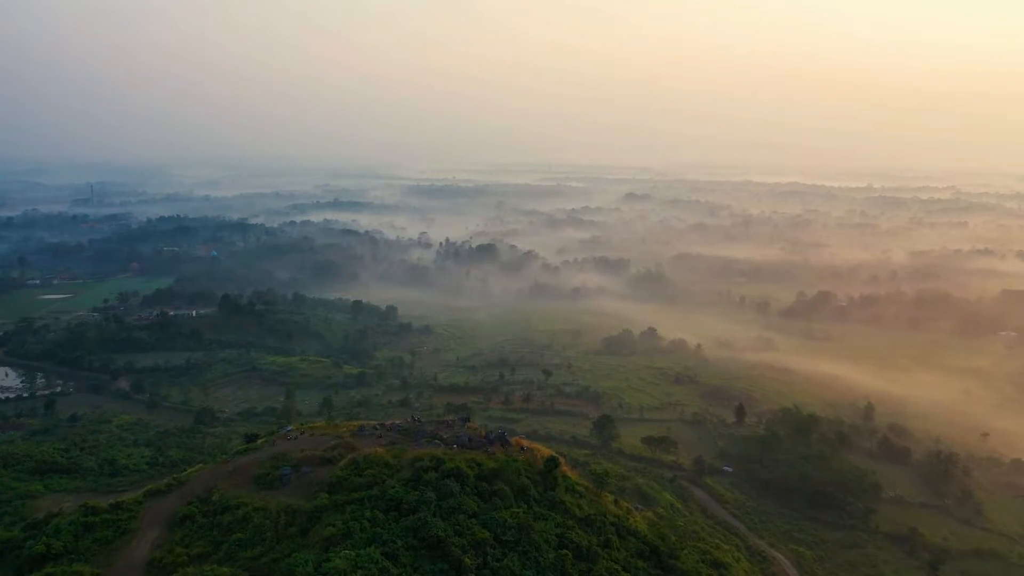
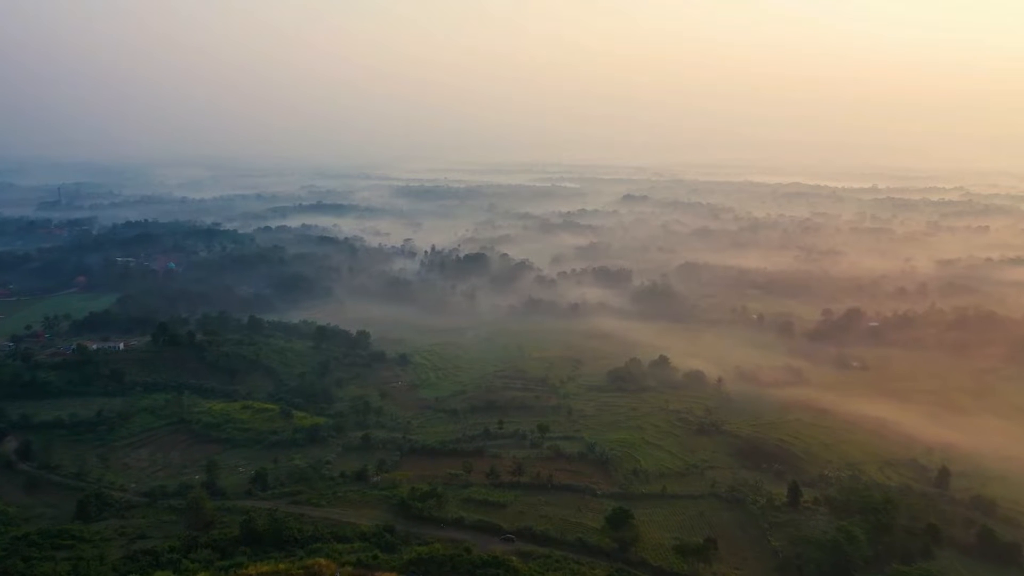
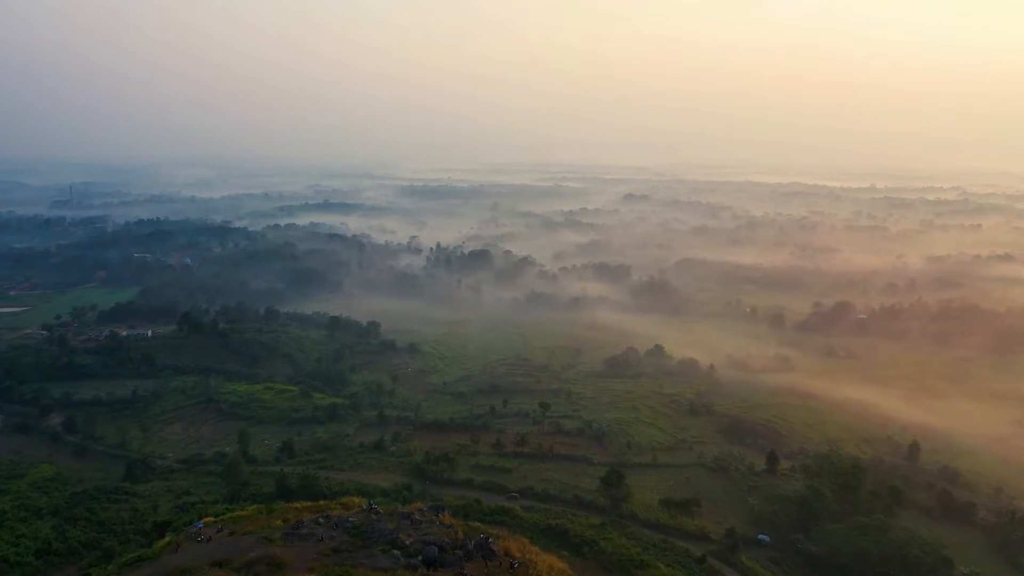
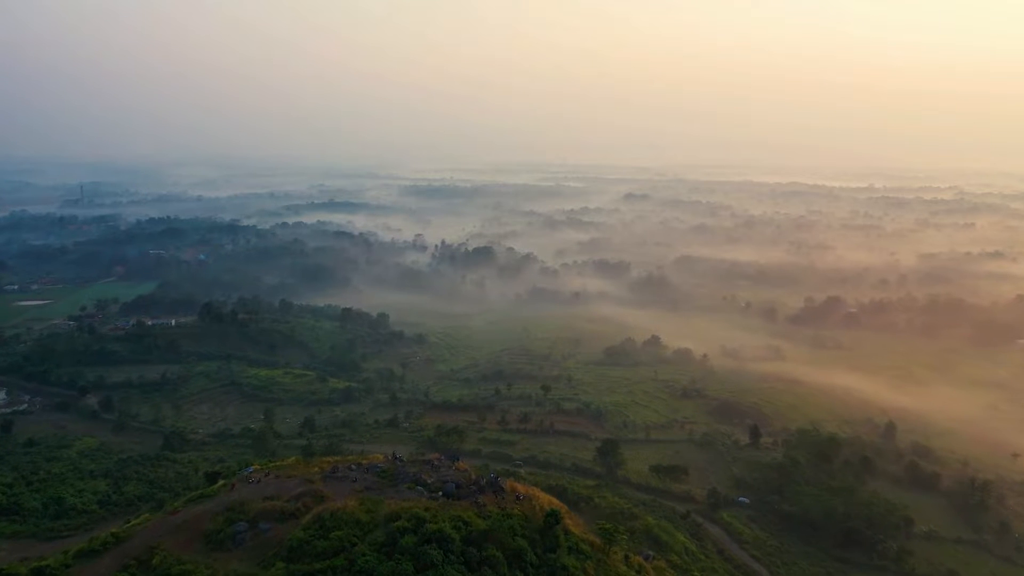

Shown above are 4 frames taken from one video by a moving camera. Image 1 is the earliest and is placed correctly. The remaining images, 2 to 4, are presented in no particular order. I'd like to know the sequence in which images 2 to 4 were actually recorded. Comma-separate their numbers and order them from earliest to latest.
4, 3, 2
